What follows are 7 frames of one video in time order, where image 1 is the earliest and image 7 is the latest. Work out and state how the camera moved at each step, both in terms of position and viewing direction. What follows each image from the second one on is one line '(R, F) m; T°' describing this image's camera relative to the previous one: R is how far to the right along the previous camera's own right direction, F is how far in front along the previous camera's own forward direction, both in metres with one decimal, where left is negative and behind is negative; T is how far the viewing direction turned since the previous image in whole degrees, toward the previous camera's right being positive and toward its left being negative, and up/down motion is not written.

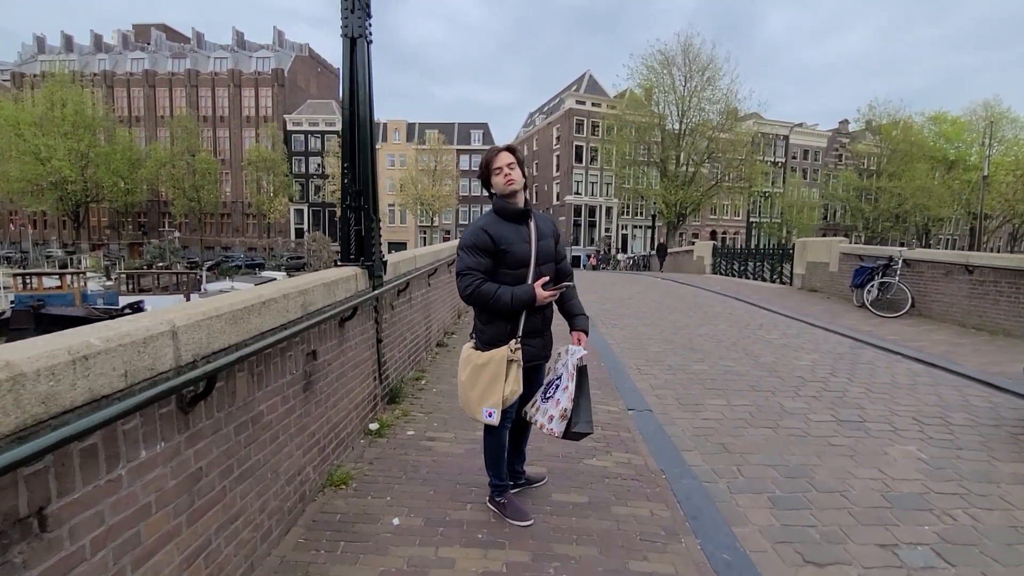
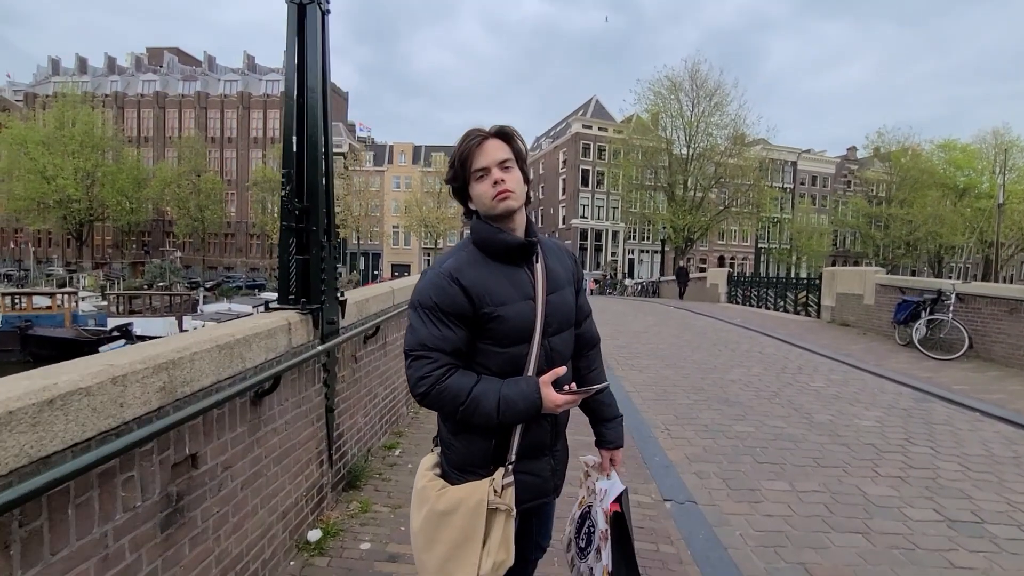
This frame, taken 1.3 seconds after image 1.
(0.0, +1.1) m; 0°
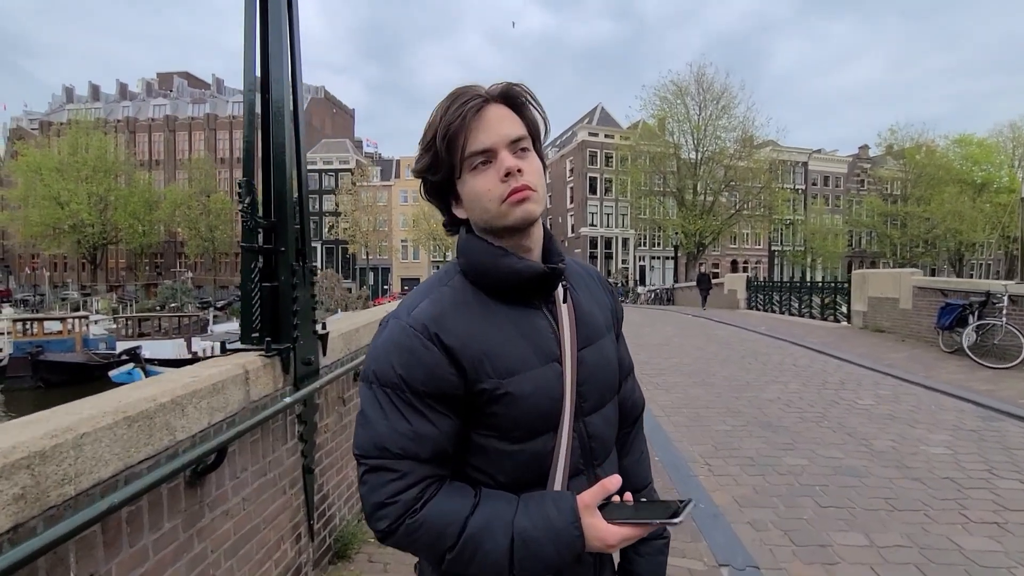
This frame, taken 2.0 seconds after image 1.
(0.0, +0.6) m; -1°
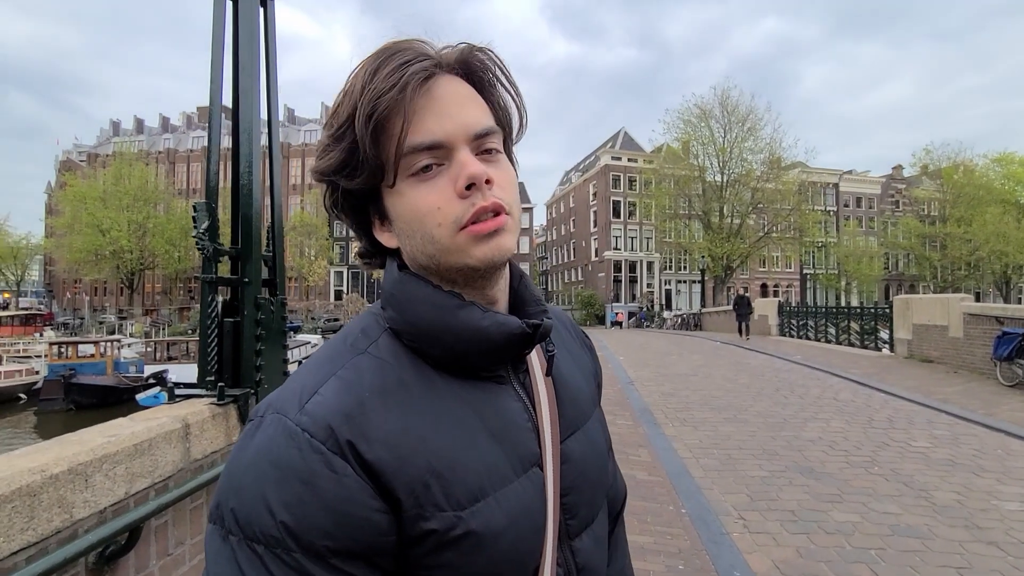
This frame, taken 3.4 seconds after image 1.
(+0.1, +0.4) m; -3°
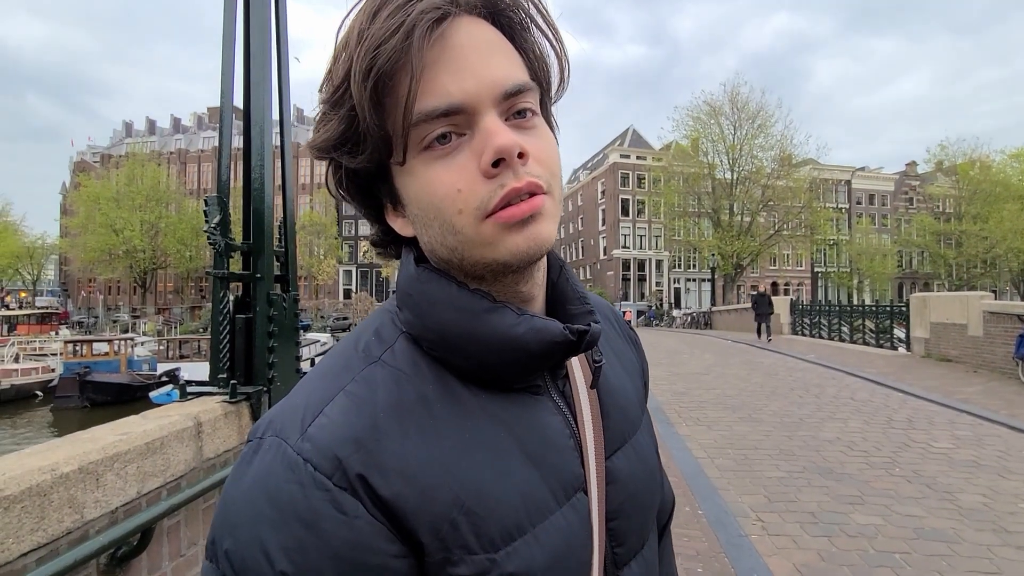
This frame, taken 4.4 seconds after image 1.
(0.0, +0.1) m; -1°
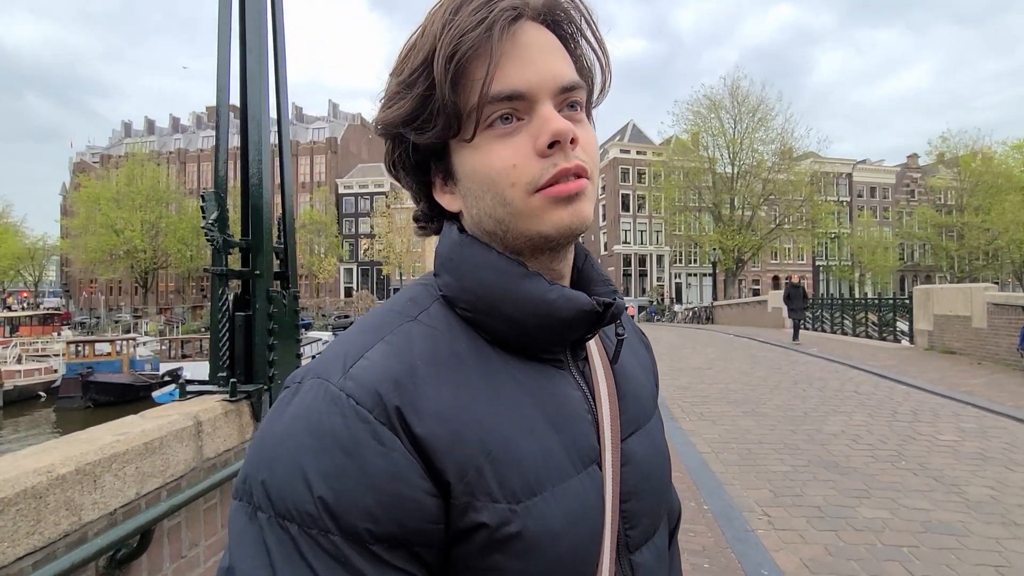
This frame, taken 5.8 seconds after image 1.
(0.0, 0.0) m; 0°
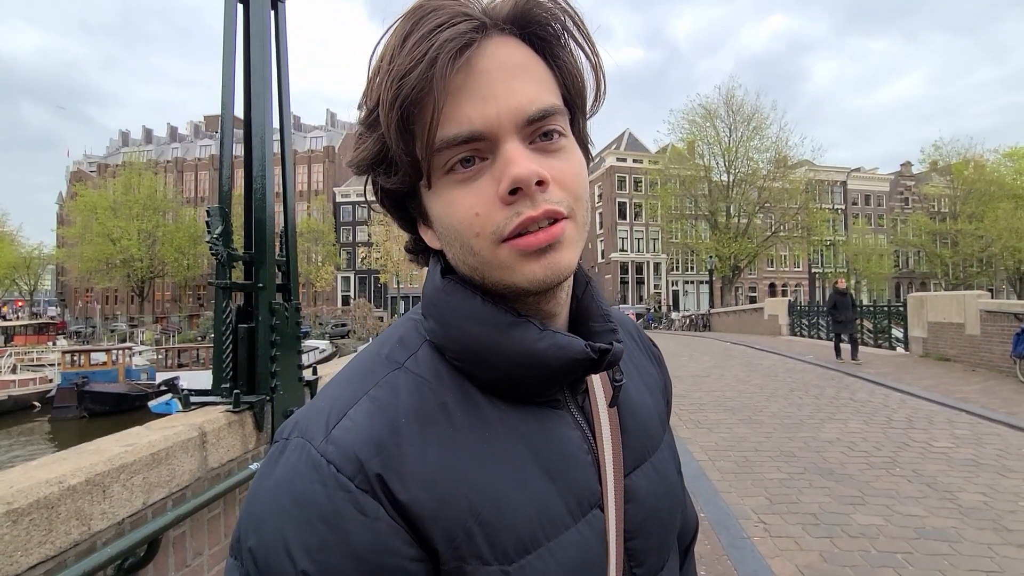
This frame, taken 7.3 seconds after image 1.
(0.0, 0.0) m; 0°
